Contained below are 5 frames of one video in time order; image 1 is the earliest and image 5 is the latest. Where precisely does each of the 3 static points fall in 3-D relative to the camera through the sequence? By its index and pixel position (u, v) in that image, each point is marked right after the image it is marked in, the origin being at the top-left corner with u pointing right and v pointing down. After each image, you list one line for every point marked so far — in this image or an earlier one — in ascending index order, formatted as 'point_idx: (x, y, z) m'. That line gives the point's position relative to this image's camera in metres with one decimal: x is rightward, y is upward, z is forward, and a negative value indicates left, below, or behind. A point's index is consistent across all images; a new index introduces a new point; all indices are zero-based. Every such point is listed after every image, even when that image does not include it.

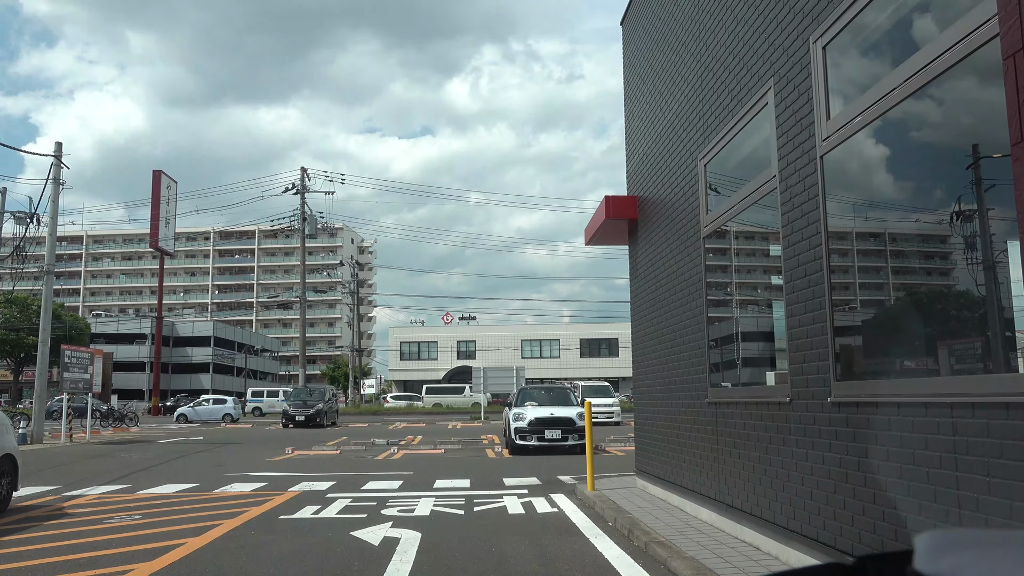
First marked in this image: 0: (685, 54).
0: (+2.1, +2.7, +9.1) m
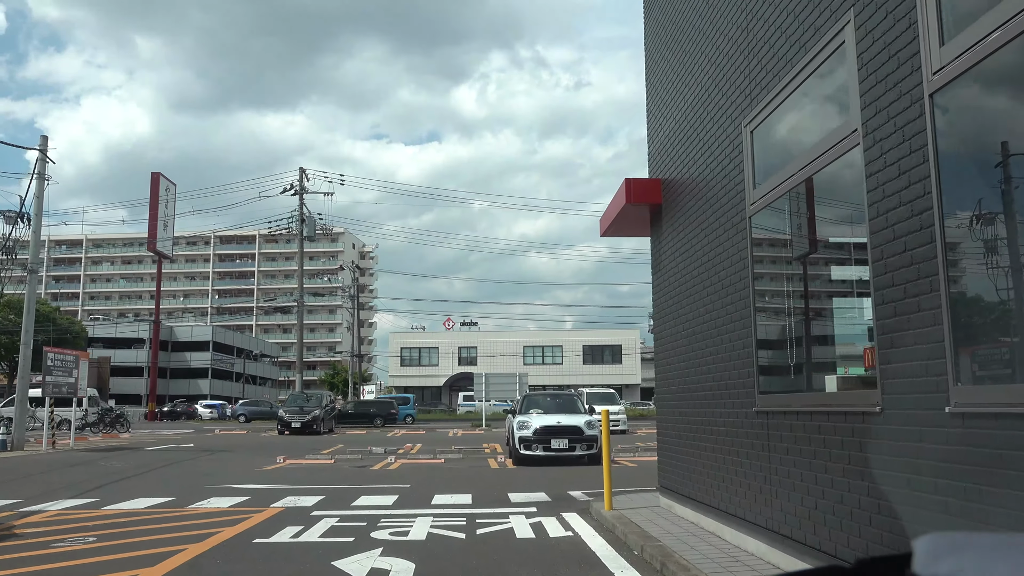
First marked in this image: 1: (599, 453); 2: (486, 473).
0: (+2.2, +2.7, +8.5) m
1: (+1.9, -3.5, +16.3) m
2: (-0.5, -3.4, +14.1) m
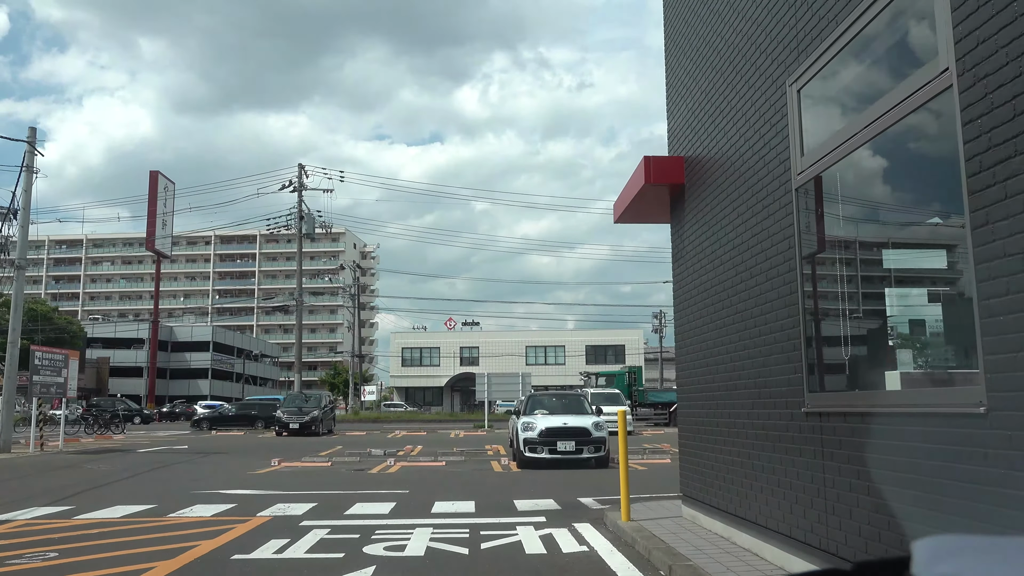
0: (+2.2, +2.8, +8.1) m
1: (+1.9, -3.4, +15.9) m
2: (-0.4, -3.4, +13.7) m
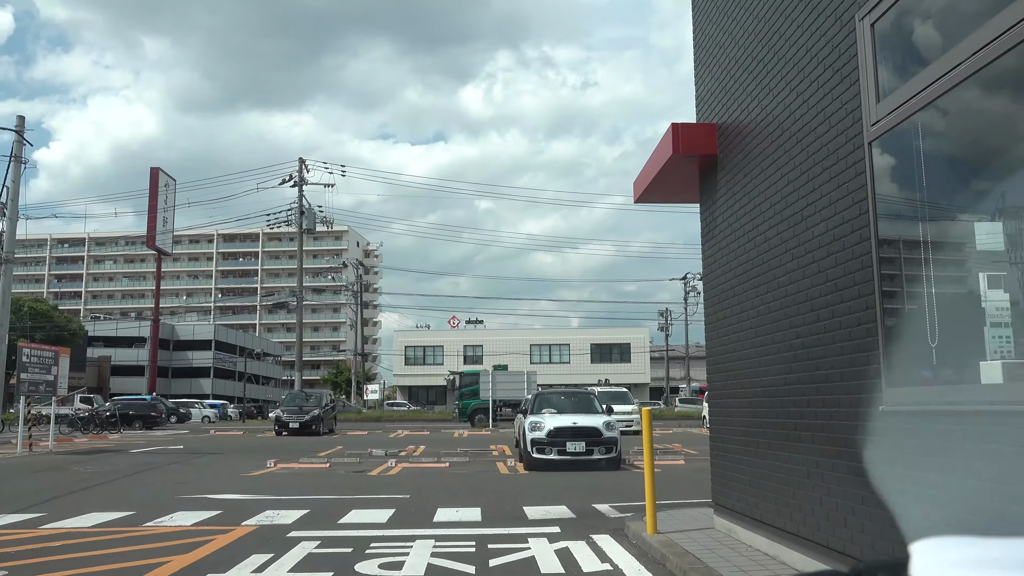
0: (+2.3, +2.9, +7.6) m
1: (+2.0, -3.4, +15.4) m
2: (-0.3, -3.3, +13.2) m
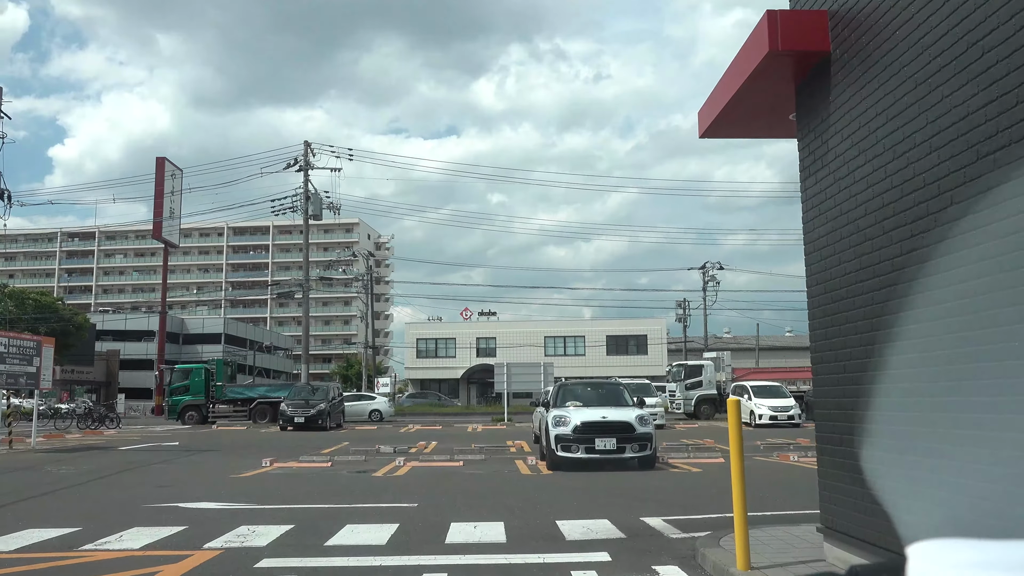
0: (+2.5, +3.1, +6.5) m
1: (+2.4, -3.1, +14.4) m
2: (0.0, -3.0, +12.3) m
